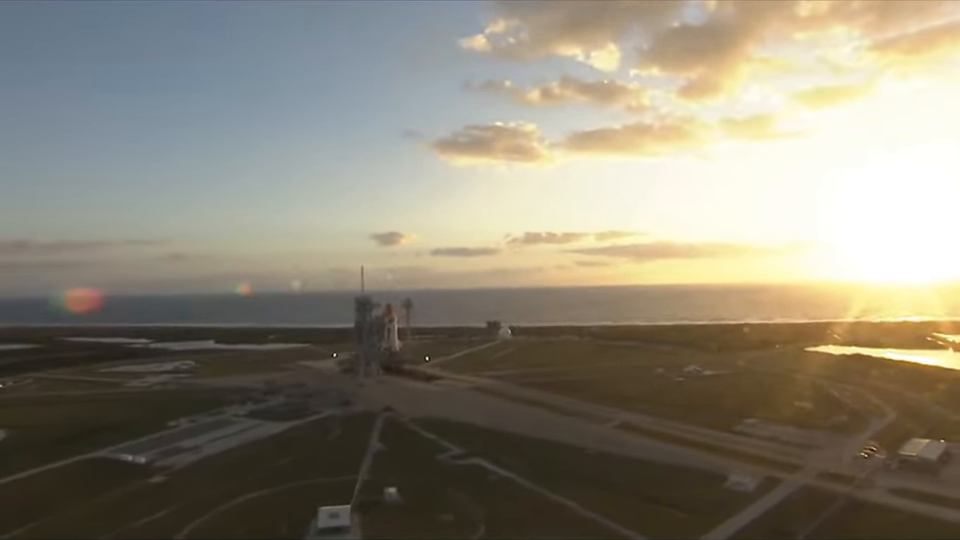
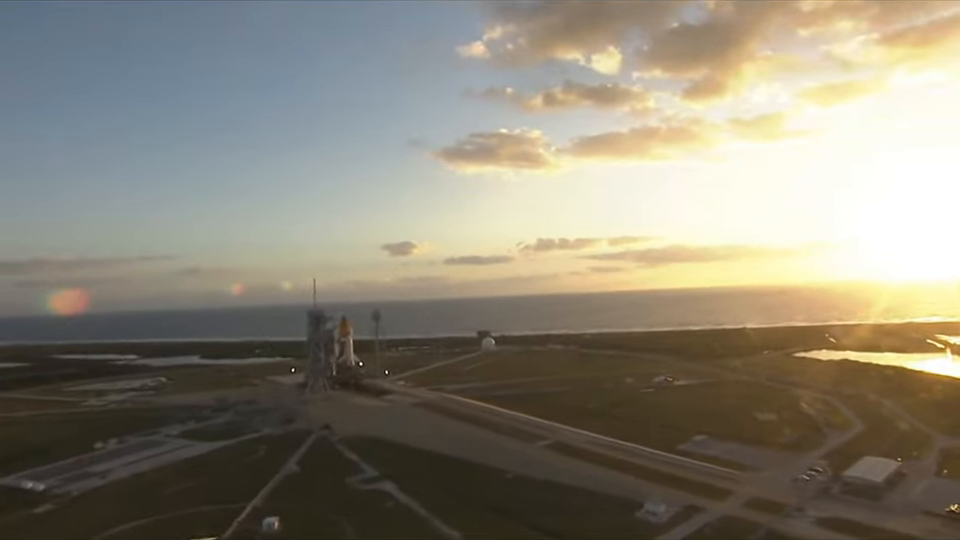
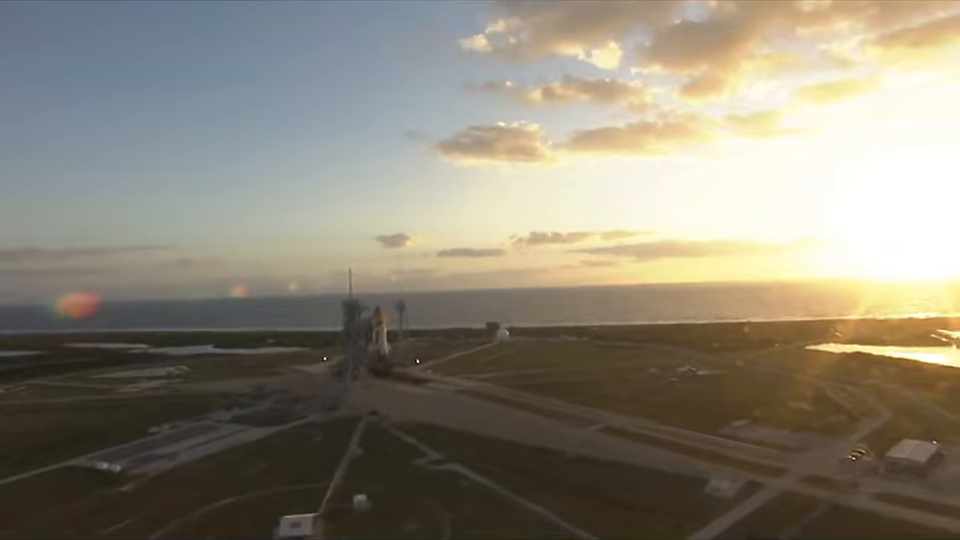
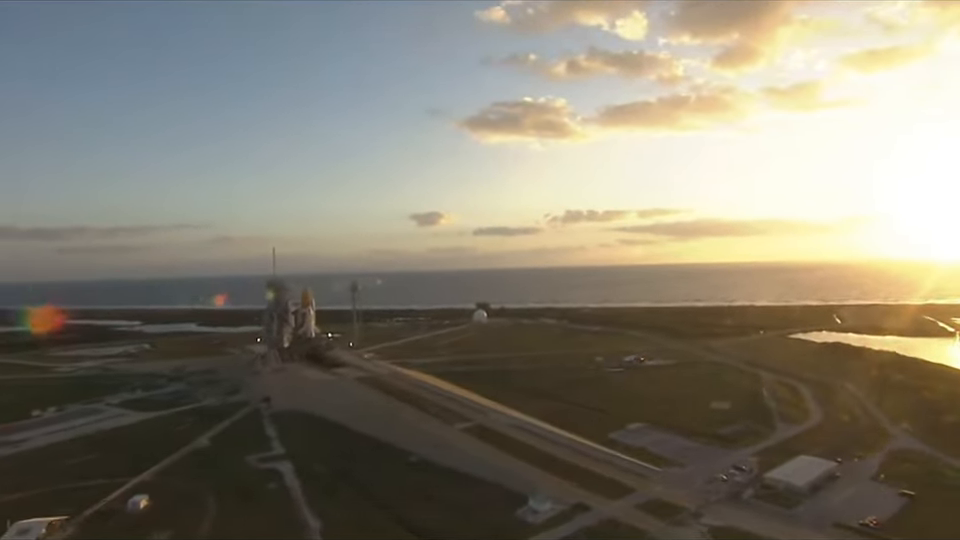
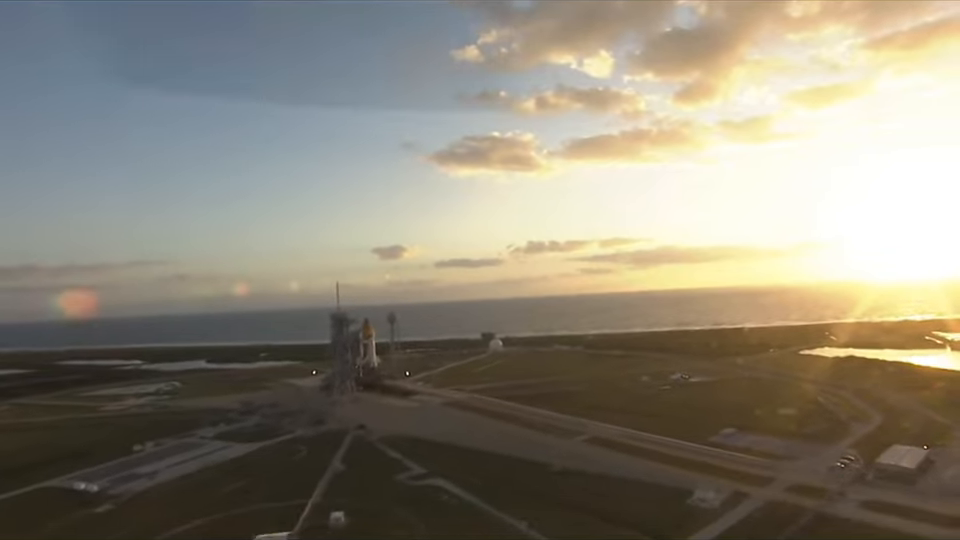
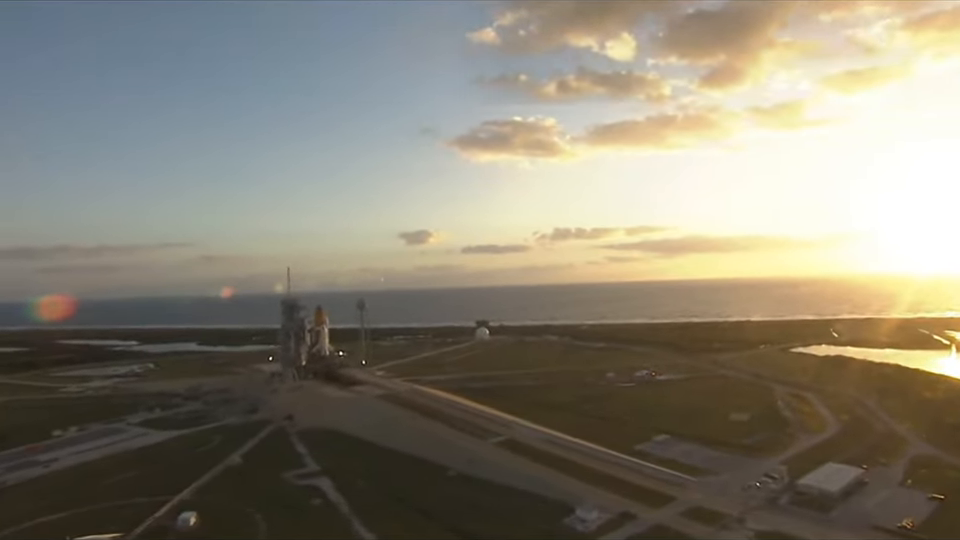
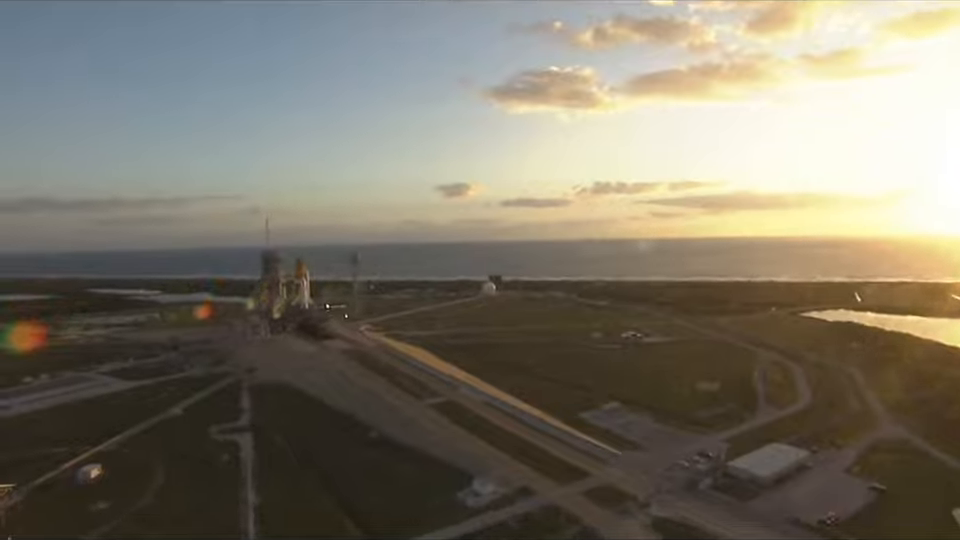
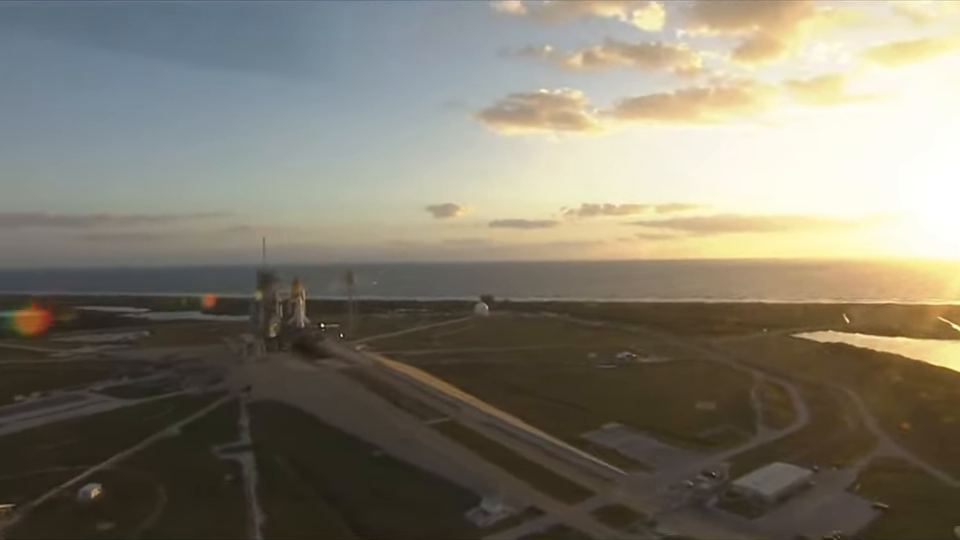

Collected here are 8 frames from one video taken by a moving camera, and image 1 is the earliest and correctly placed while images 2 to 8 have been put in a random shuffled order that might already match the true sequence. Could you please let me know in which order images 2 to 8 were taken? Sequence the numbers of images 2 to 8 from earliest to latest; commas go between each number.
3, 5, 2, 6, 4, 8, 7
